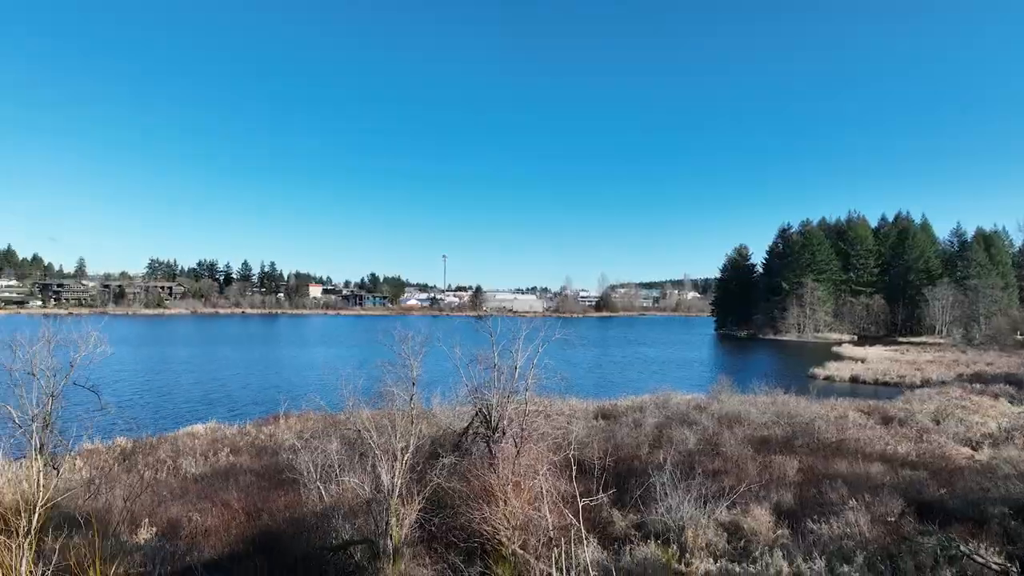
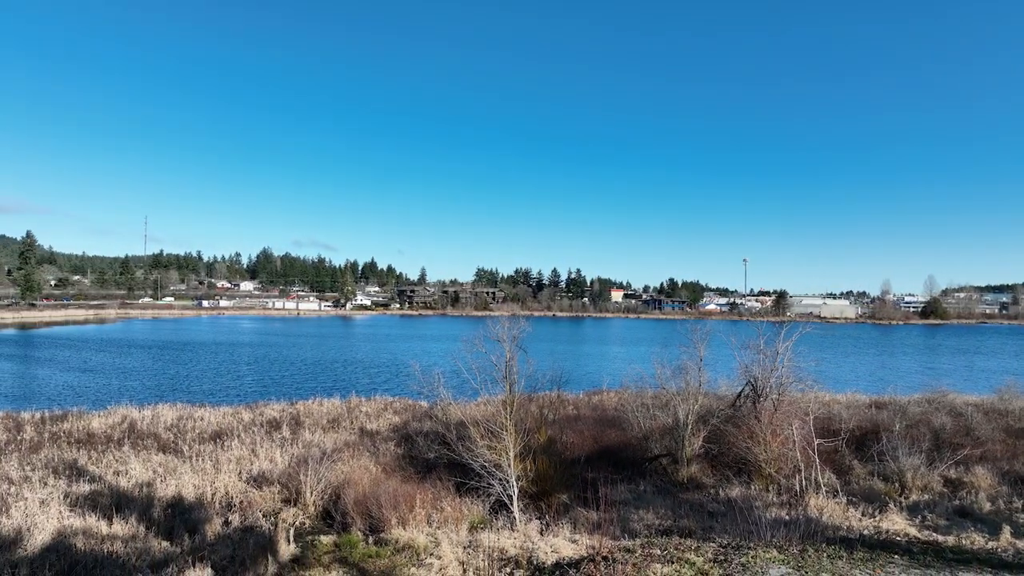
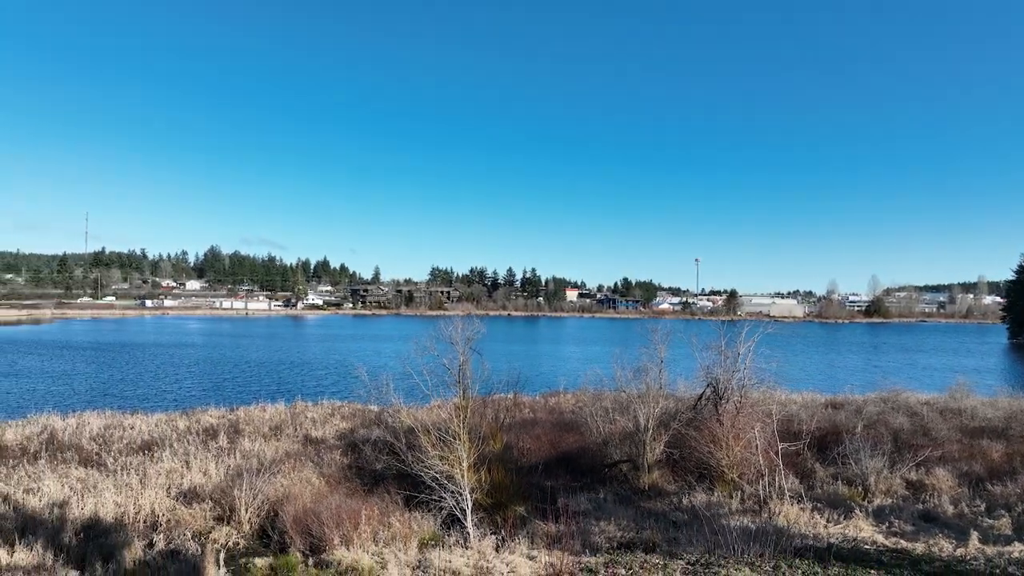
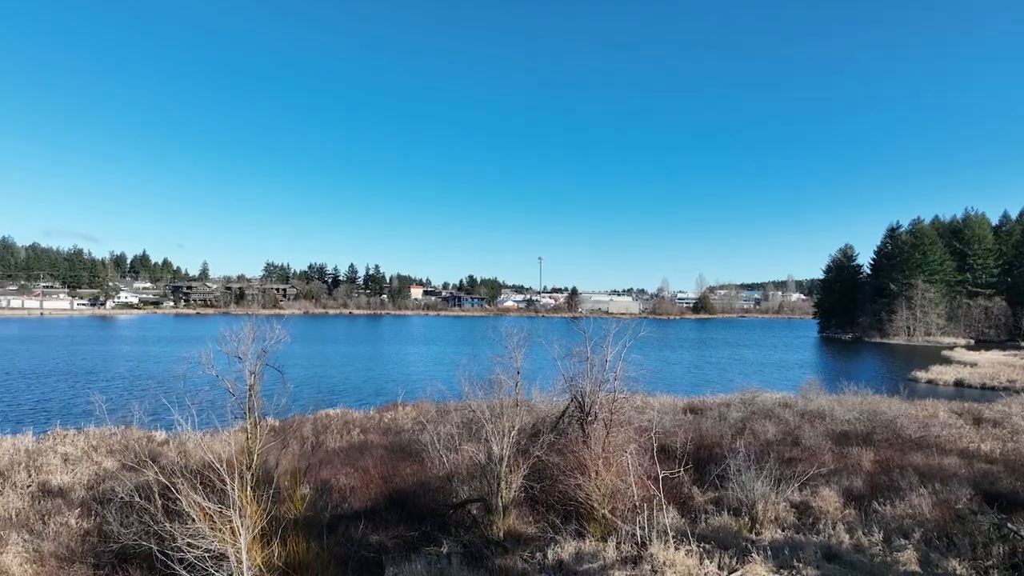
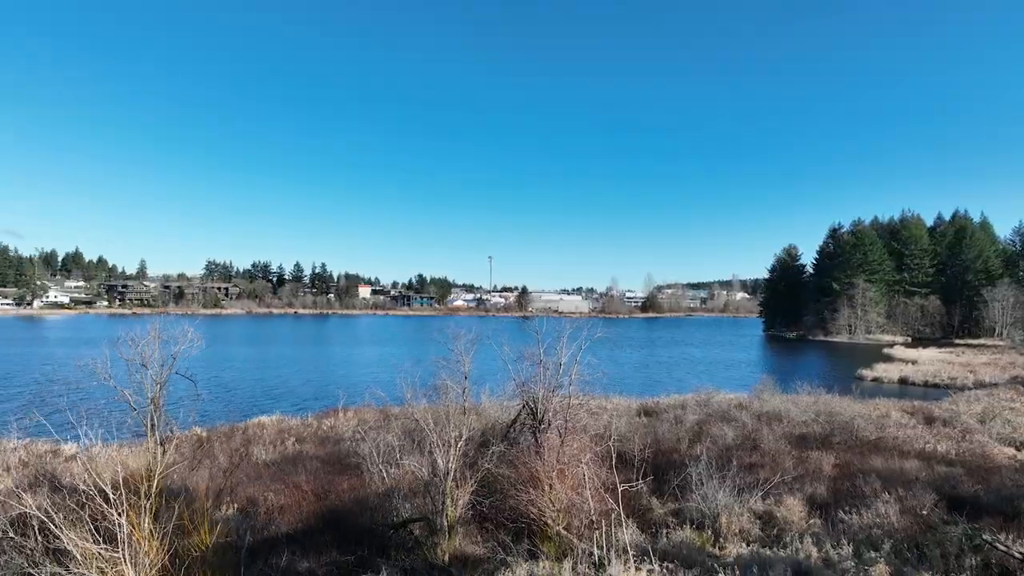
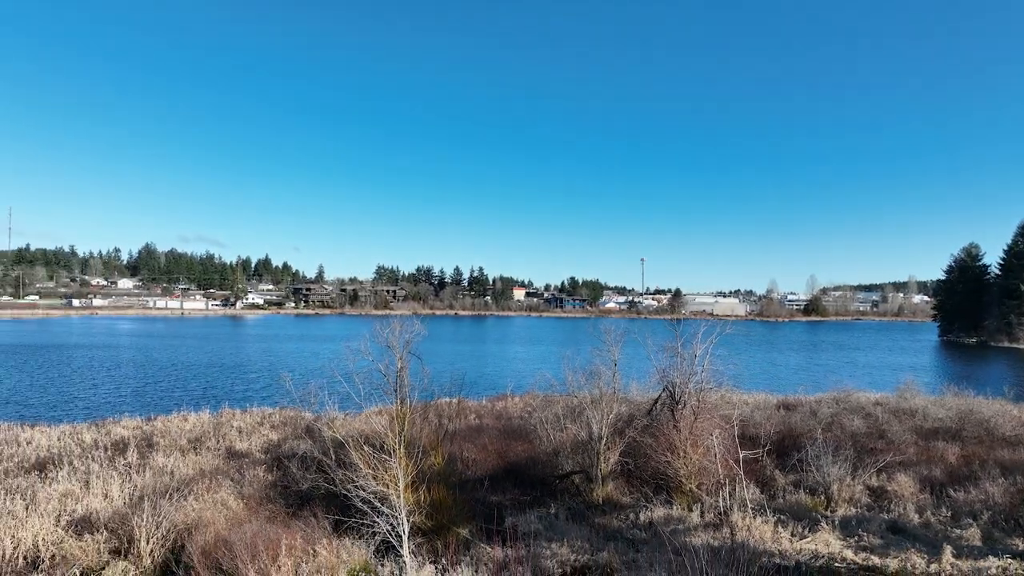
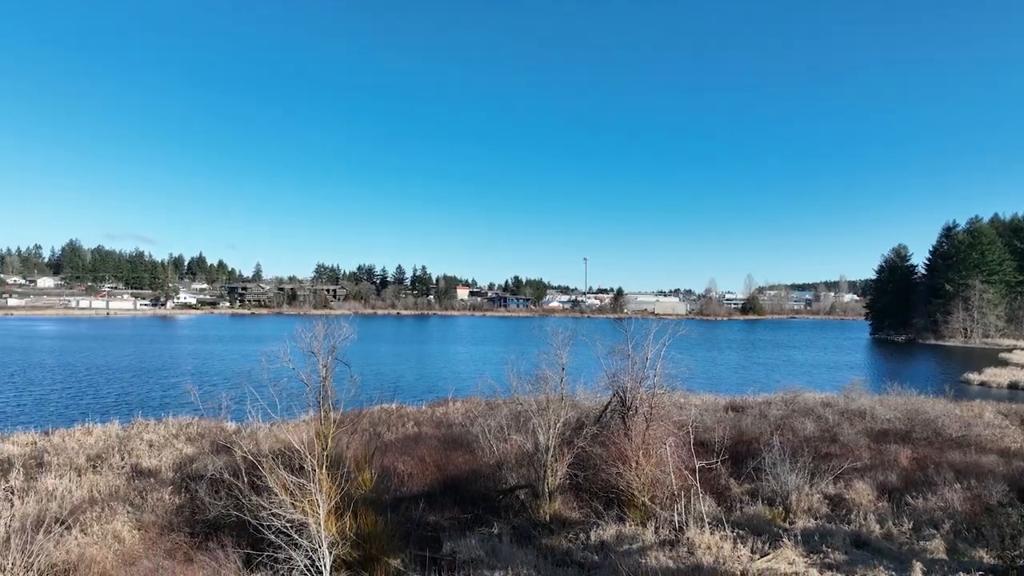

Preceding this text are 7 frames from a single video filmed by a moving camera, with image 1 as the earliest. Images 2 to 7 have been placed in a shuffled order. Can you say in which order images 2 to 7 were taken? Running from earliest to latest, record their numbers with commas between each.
5, 4, 7, 6, 3, 2
